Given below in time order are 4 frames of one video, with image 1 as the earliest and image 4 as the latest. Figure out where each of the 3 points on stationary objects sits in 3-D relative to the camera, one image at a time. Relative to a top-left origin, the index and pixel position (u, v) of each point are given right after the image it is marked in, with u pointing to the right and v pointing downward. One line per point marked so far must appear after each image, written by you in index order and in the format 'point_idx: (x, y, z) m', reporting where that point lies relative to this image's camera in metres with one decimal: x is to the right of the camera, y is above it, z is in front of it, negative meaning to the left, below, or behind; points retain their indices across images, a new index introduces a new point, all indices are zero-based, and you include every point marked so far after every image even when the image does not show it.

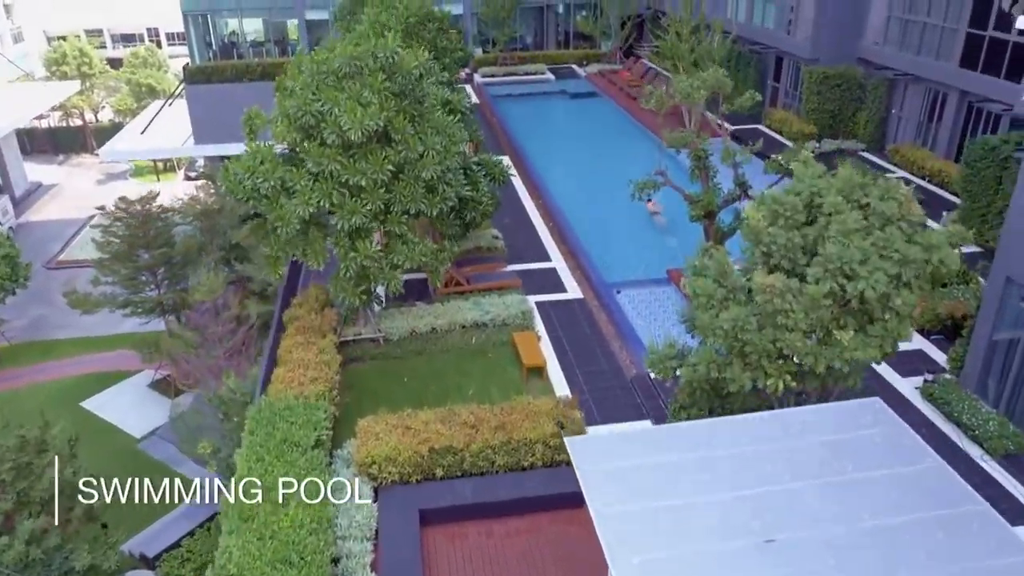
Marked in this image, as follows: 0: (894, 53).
0: (+9.4, +5.8, +19.3) m
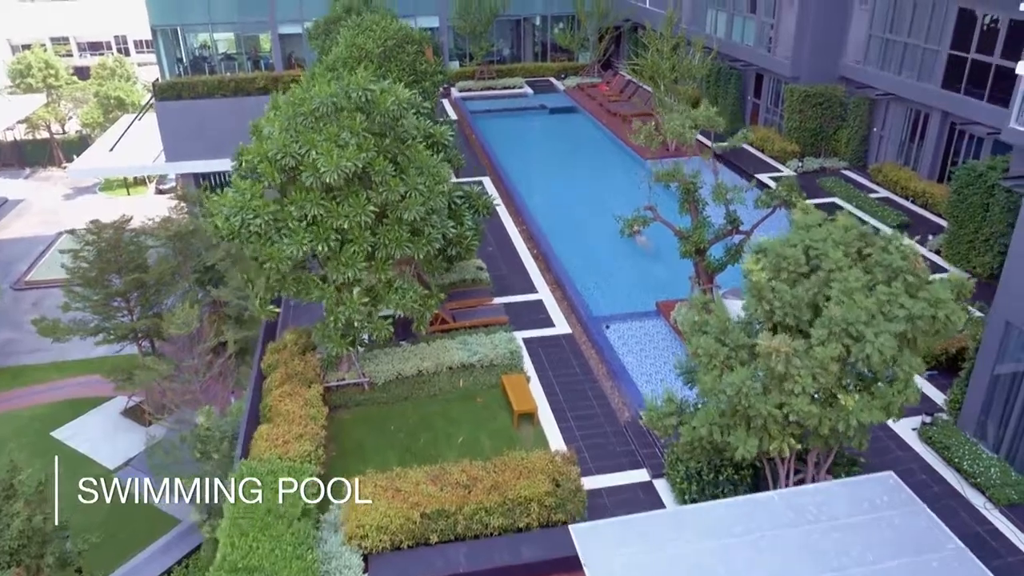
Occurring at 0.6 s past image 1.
0: (+8.9, +5.3, +19.3) m
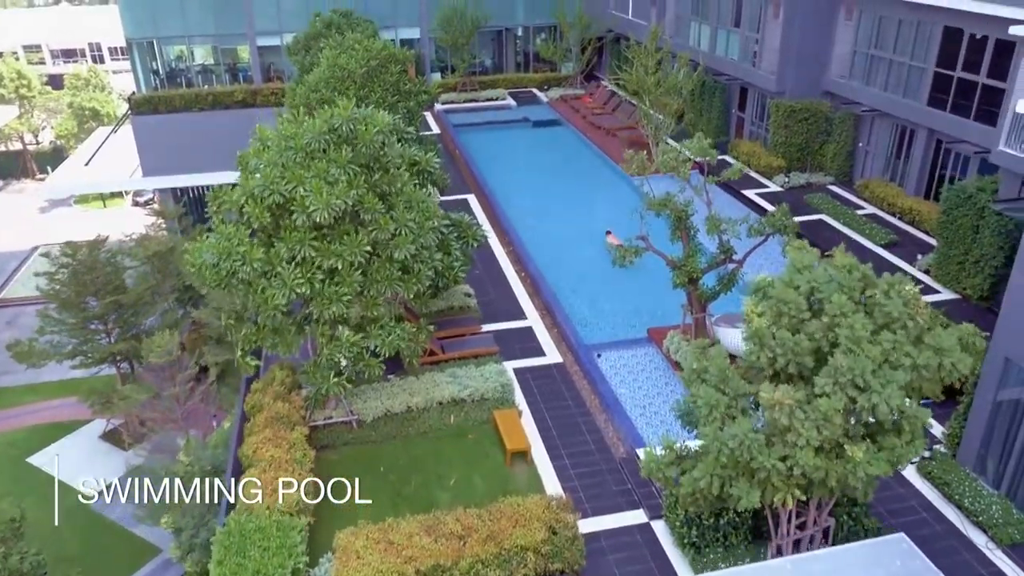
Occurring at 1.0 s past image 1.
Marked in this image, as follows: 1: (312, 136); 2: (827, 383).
0: (+8.5, +4.9, +19.2) m
1: (-2.5, +1.9, +9.9) m
2: (+2.8, -0.9, +7.1) m
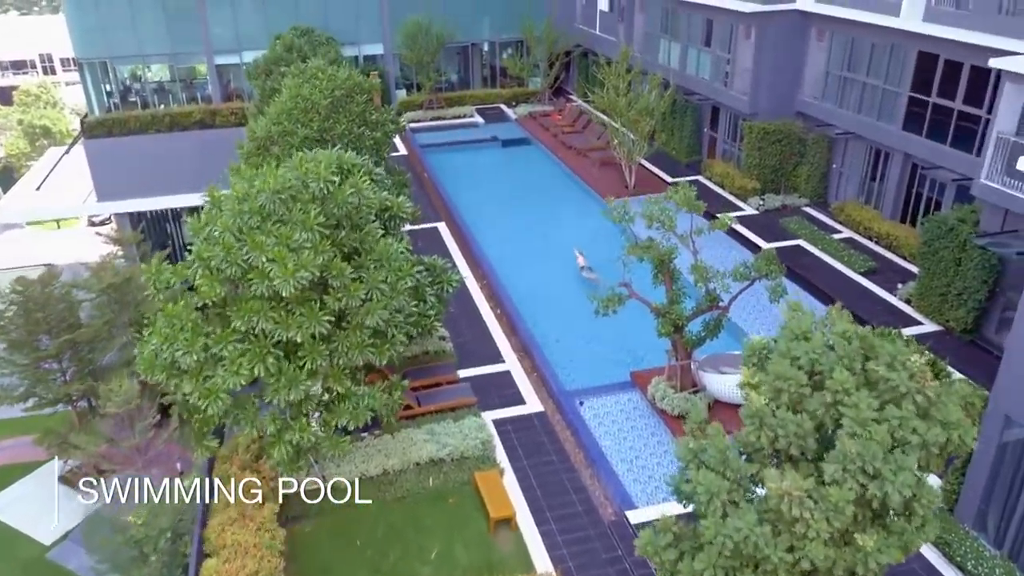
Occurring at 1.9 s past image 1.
0: (+7.8, +4.3, +19.1) m
1: (-2.8, +1.1, +9.2) m
2: (+2.7, -1.5, +6.6) m
